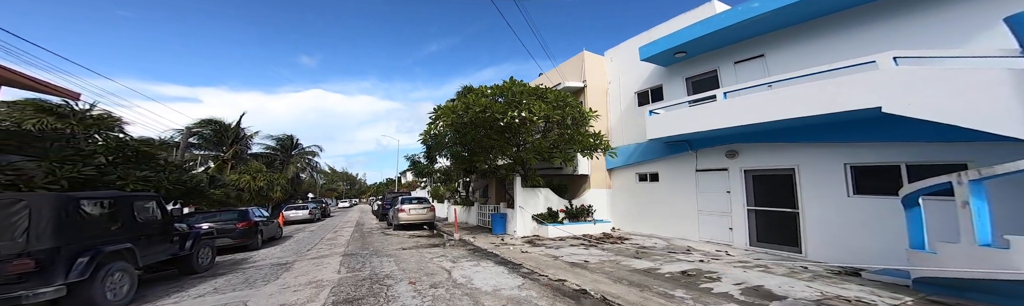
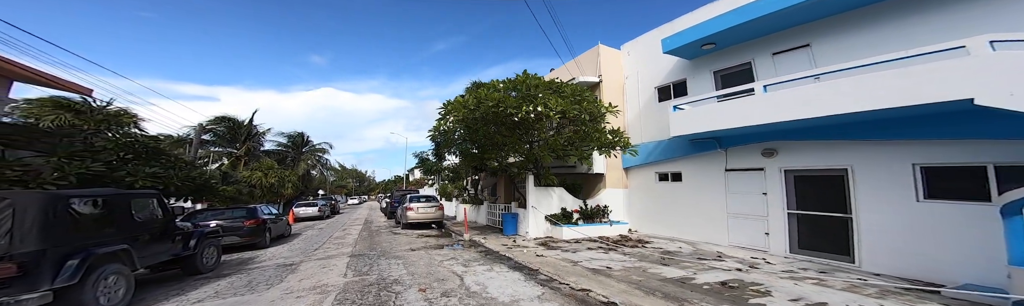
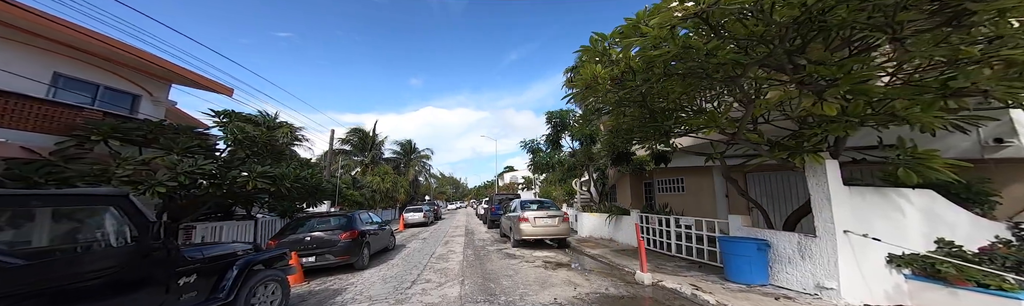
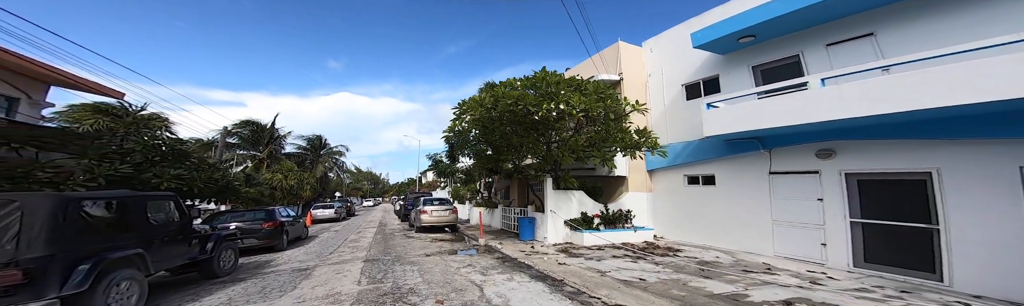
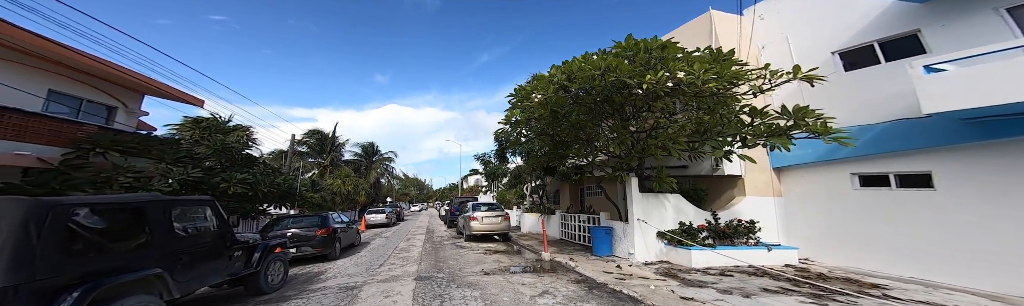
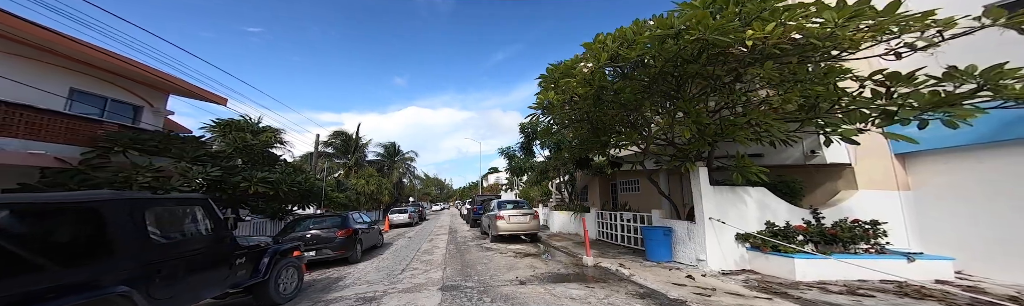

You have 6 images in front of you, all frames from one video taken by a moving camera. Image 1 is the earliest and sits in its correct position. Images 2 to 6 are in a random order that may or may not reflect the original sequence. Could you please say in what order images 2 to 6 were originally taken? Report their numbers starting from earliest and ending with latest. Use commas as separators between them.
2, 4, 5, 6, 3
